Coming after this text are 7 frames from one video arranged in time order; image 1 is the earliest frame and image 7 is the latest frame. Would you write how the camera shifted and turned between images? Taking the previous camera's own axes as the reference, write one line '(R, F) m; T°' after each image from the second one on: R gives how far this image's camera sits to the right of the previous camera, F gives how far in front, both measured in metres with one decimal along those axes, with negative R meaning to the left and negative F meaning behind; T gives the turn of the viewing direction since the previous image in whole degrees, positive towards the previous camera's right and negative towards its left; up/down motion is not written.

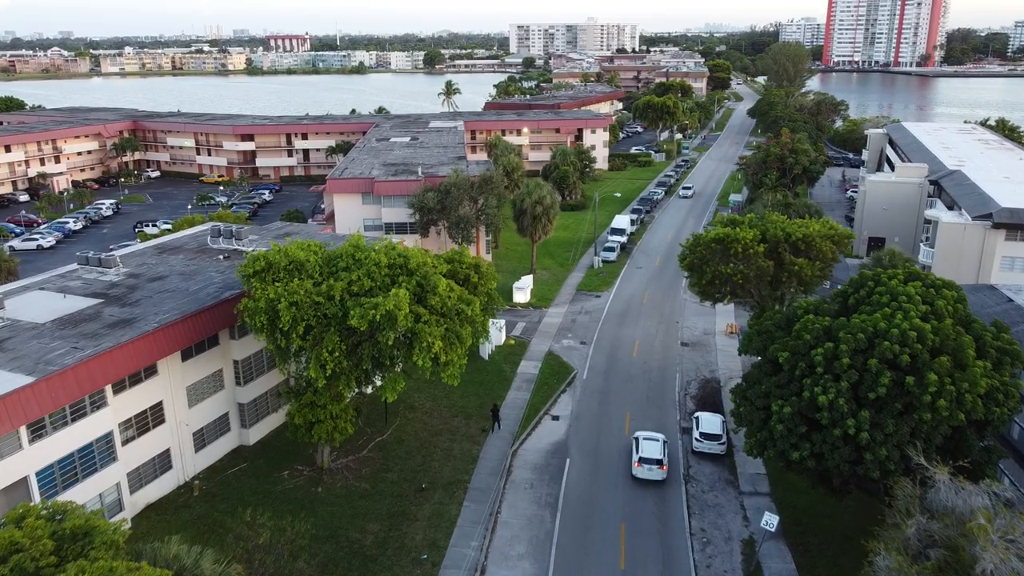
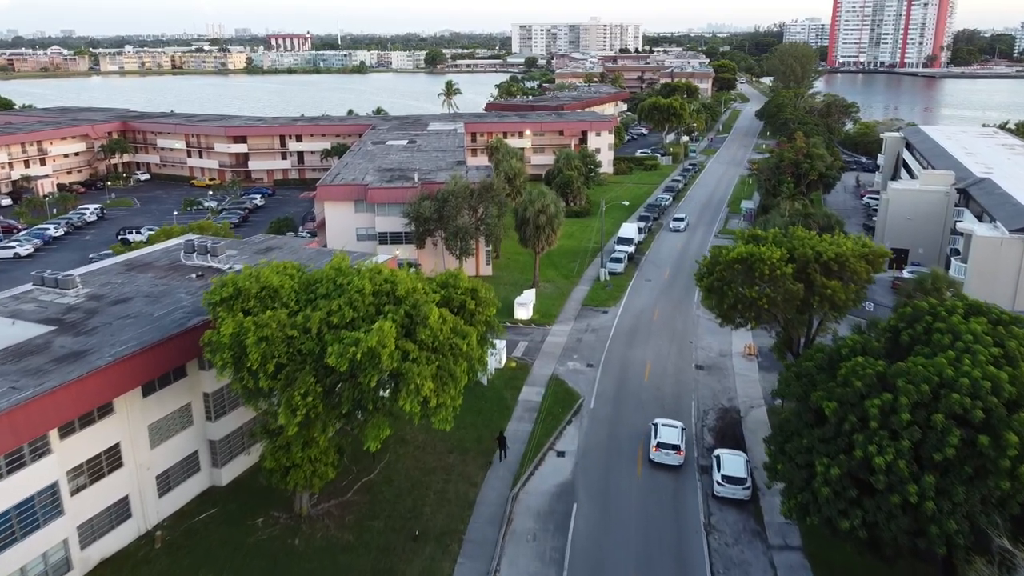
(0.0, +2.8) m; 0°
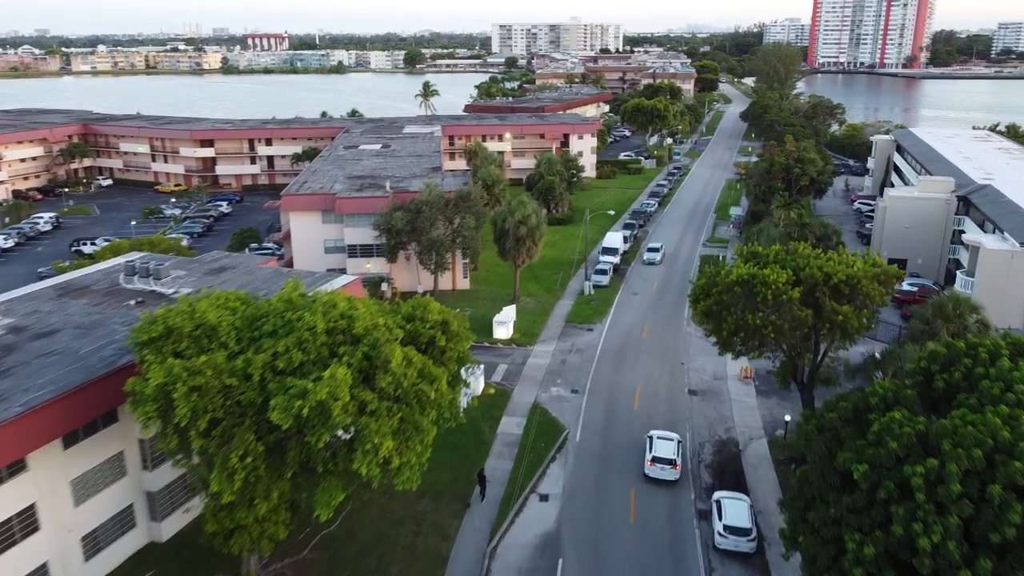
(+0.1, +2.8) m; +1°
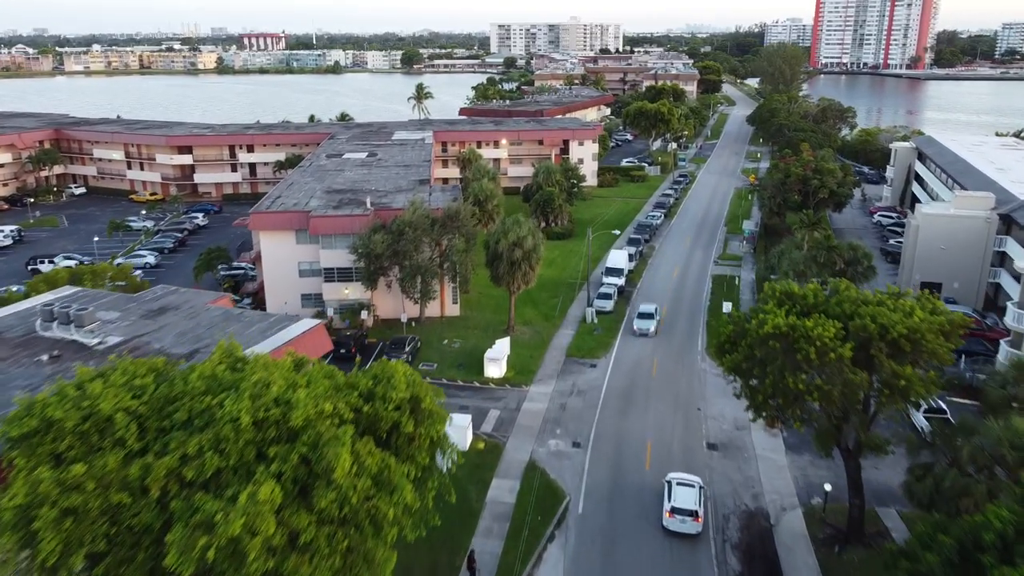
(+0.2, +4.3) m; 0°
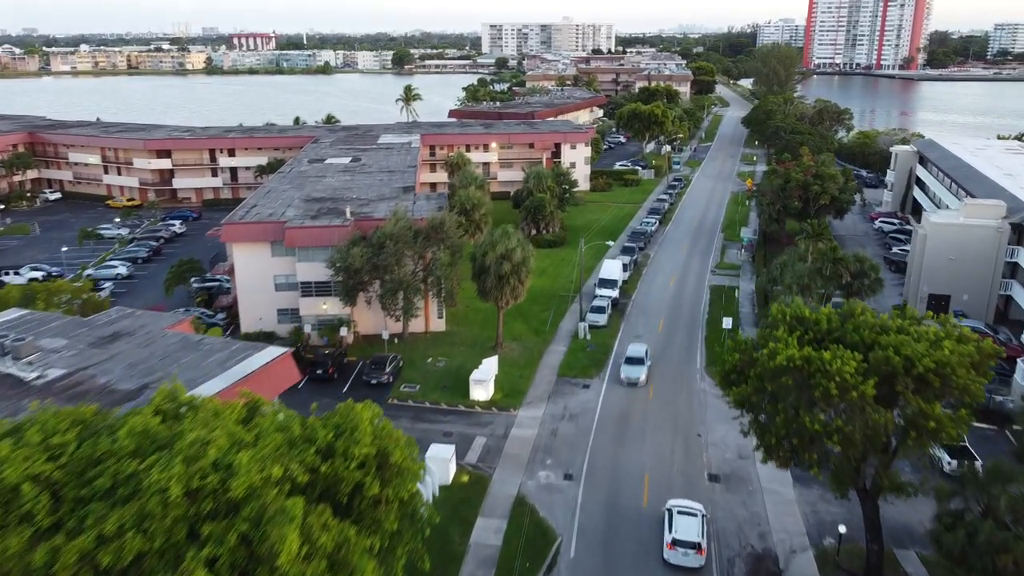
(+0.2, +2.1) m; +1°
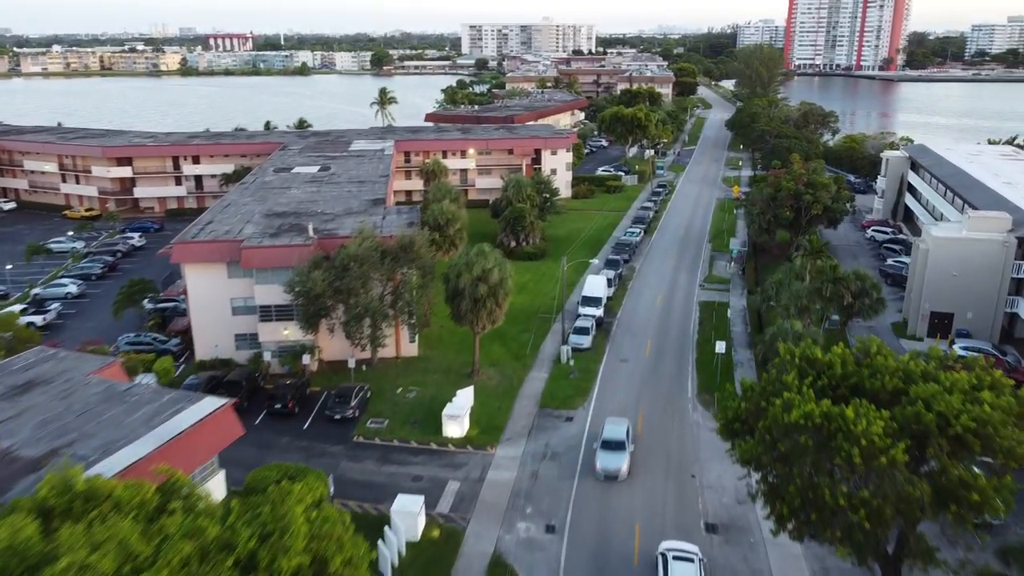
(+0.2, +2.7) m; +1°
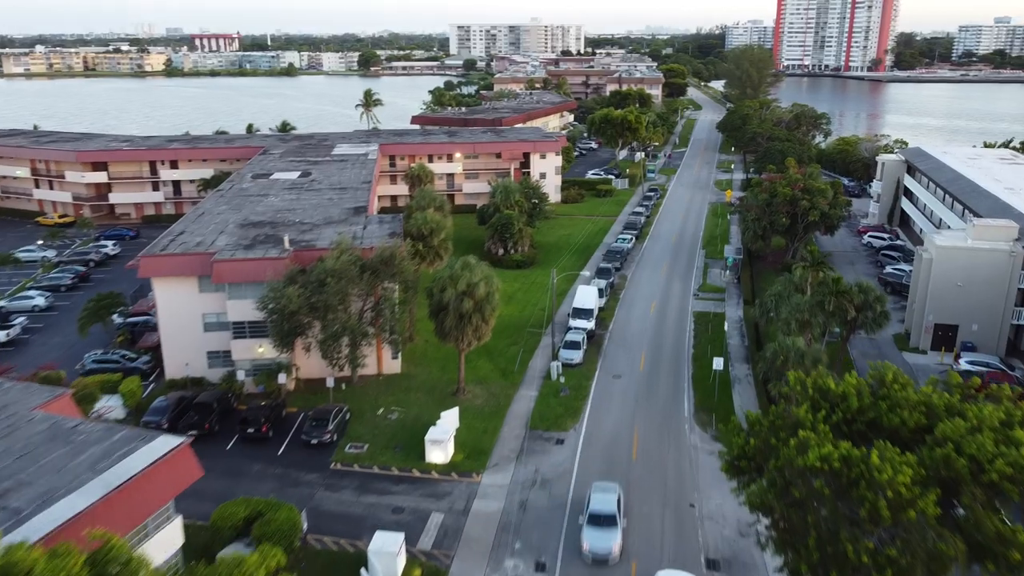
(+0.1, +1.7) m; +1°
